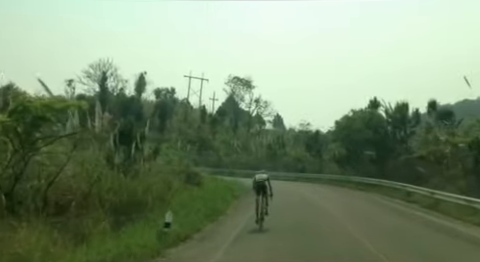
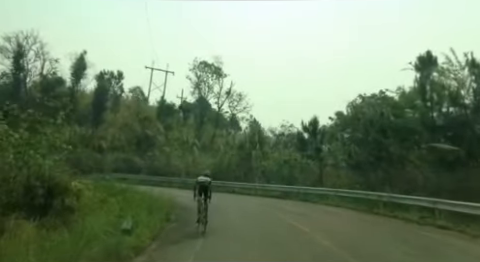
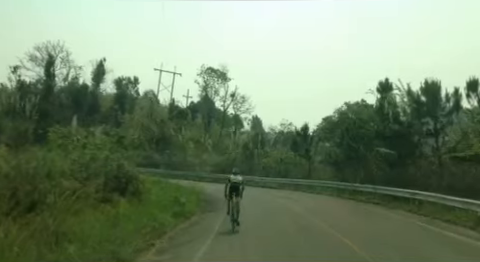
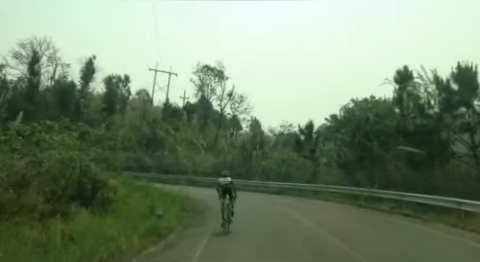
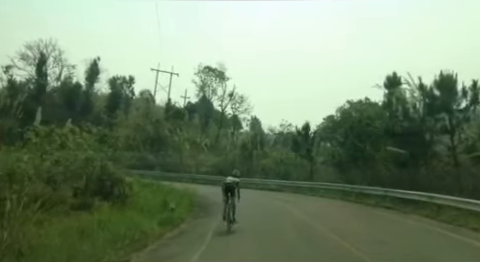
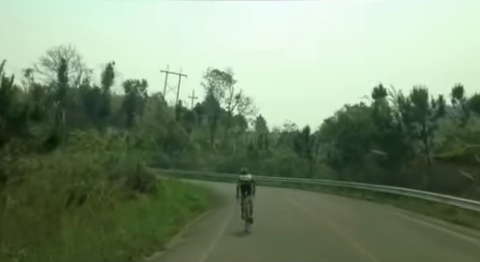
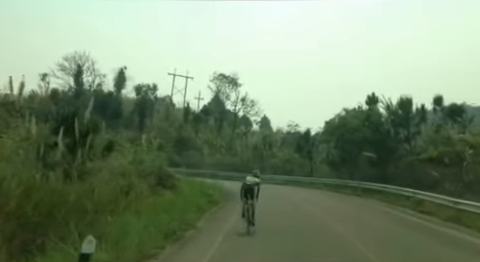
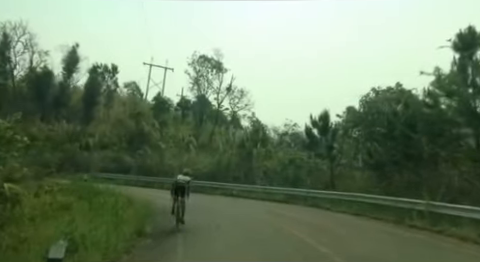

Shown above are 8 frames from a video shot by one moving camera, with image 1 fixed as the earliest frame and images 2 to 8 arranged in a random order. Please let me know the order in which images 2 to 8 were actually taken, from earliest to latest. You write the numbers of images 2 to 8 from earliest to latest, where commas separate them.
7, 6, 3, 5, 4, 2, 8
